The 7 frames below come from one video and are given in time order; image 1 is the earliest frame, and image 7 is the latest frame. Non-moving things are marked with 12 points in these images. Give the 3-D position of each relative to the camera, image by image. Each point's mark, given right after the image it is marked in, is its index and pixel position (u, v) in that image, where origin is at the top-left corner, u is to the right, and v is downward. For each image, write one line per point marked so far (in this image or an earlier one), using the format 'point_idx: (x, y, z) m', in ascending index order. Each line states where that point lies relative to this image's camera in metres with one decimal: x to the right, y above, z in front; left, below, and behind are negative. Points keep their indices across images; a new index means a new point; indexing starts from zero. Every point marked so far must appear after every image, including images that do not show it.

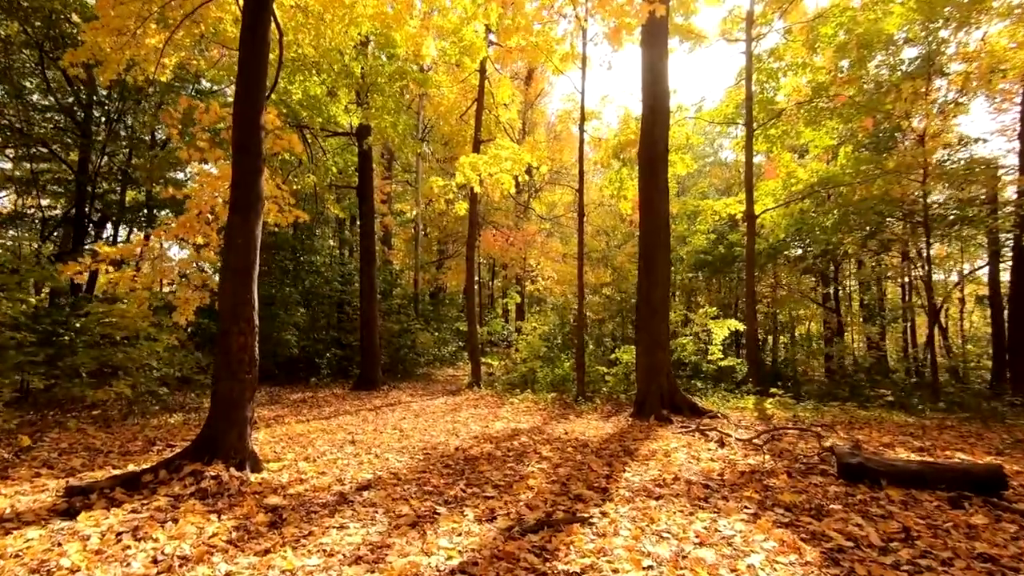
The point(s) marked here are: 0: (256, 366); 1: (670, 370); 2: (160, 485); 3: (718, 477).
0: (-2.3, -0.7, +4.5) m
1: (+2.6, -1.4, +8.4) m
2: (-2.6, -1.5, +3.8) m
3: (+1.8, -1.6, +4.4) m
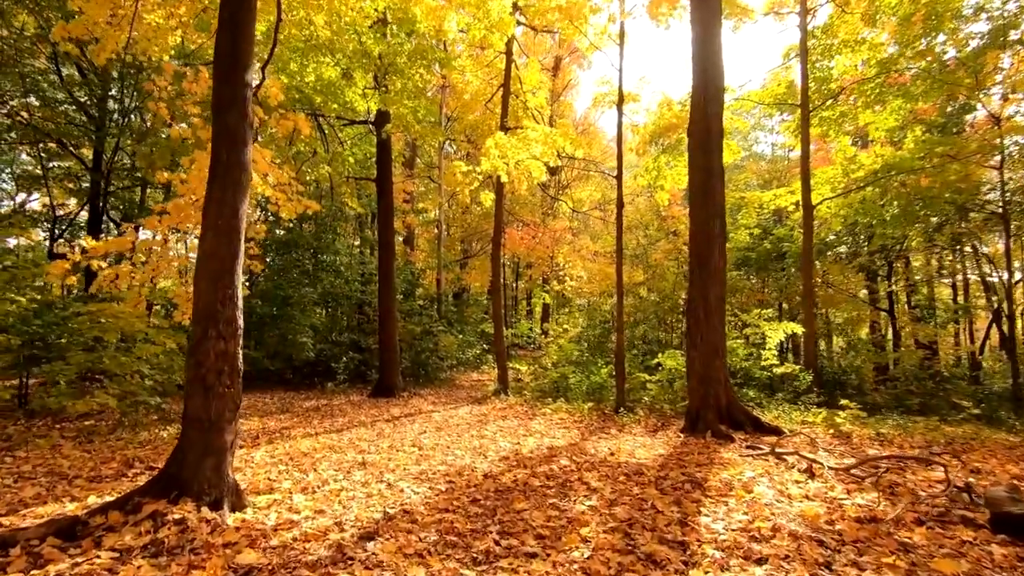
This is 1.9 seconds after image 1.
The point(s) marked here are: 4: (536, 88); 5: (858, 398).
0: (-2.0, -0.7, +3.7) m
1: (+3.1, -1.3, +7.3) m
2: (-2.4, -1.4, +2.9) m
3: (+2.1, -1.6, +3.3) m
4: (+0.6, +4.7, +11.9) m
5: (+7.3, -2.3, +10.6) m
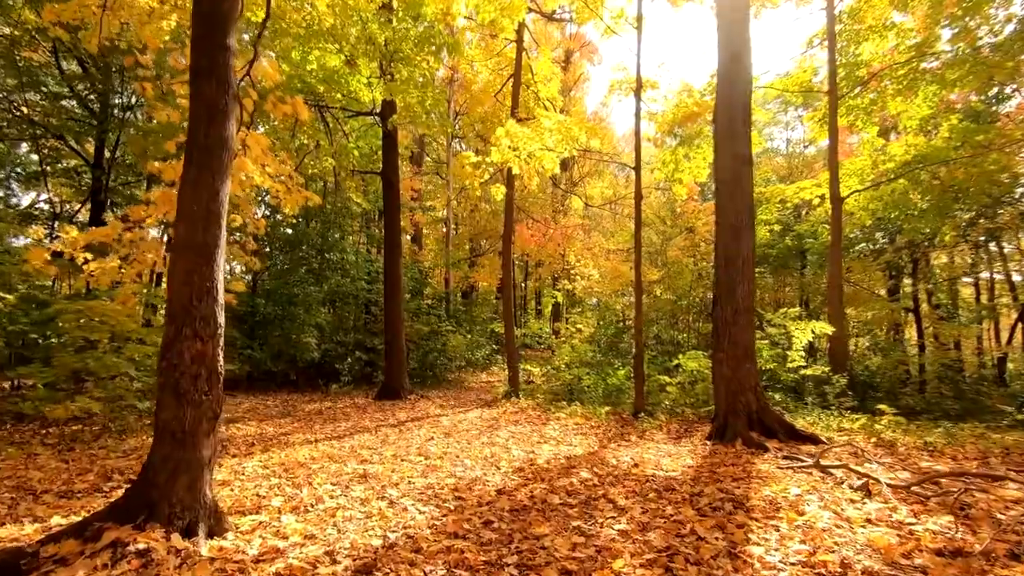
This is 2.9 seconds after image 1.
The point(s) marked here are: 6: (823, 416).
0: (-1.9, -0.6, +3.2) m
1: (+3.3, -1.3, +6.8) m
2: (-2.2, -1.4, +2.5) m
3: (+2.2, -1.5, +2.8) m
4: (+0.8, +4.8, +11.4) m
5: (+7.5, -2.3, +10.0) m
6: (+4.7, -1.9, +7.6) m
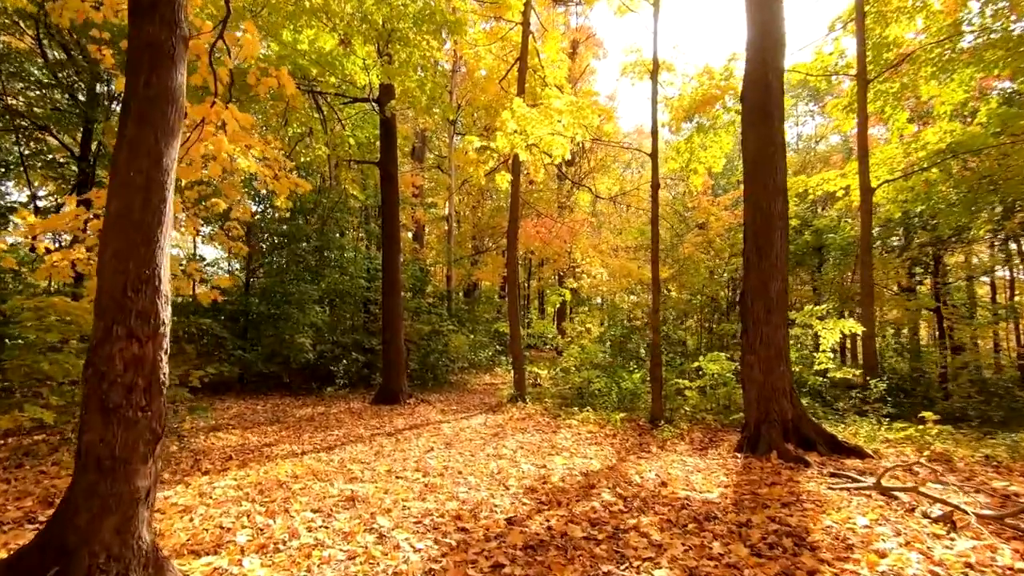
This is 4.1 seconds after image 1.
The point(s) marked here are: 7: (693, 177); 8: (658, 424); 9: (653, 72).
0: (-1.8, -0.6, +2.6) m
1: (+3.4, -1.2, +6.1) m
2: (-2.2, -1.3, +1.8) m
3: (+2.3, -1.5, +2.2) m
4: (+1.0, +4.8, +10.8) m
5: (+7.6, -2.2, +9.4) m
6: (+4.8, -1.9, +6.9) m
7: (+3.8, +2.3, +10.7) m
8: (+2.2, -2.1, +7.7) m
9: (+2.6, +4.0, +9.2) m
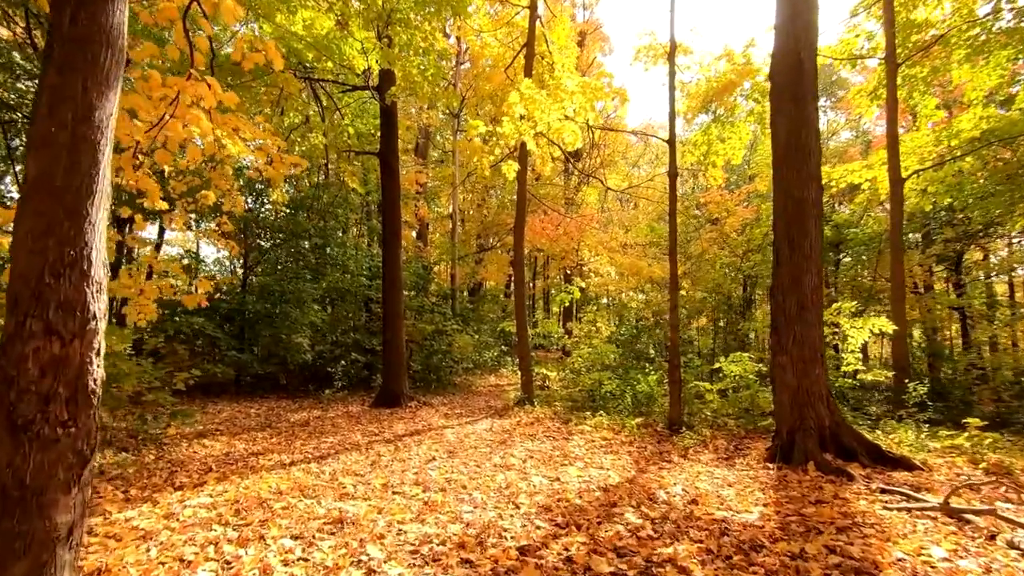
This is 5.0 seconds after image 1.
0: (-1.7, -0.5, +2.1) m
1: (+3.5, -1.2, +5.6) m
2: (-2.1, -1.3, +1.3) m
3: (+2.4, -1.4, +1.6) m
4: (+1.1, +4.9, +10.2) m
5: (+7.8, -2.1, +8.8) m
6: (+4.9, -1.8, +6.3) m
7: (+4.0, +2.4, +10.1) m
8: (+2.3, -2.0, +7.1) m
9: (+2.7, +4.0, +8.7) m
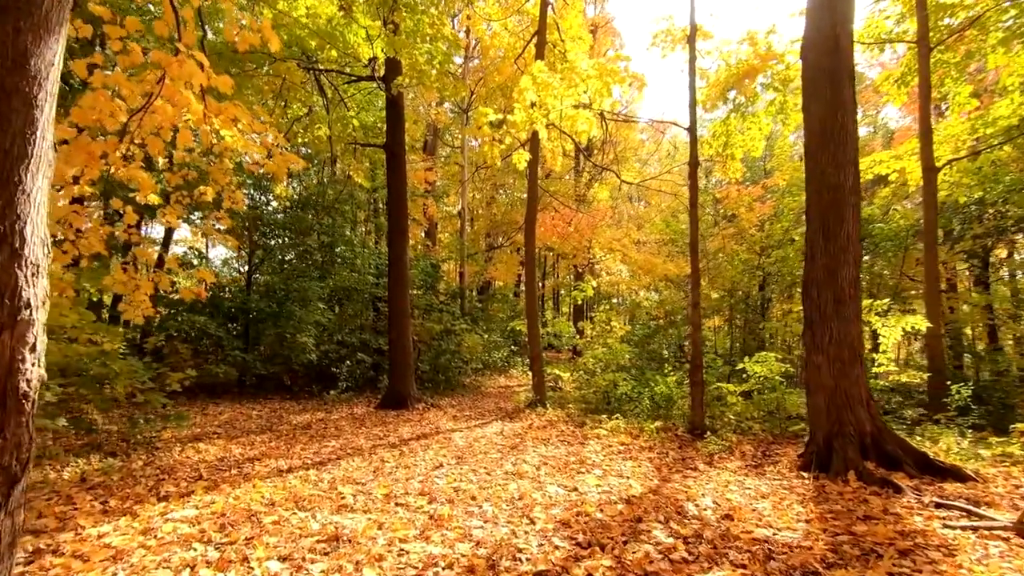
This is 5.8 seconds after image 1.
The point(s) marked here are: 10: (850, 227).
0: (-1.6, -0.4, +1.7) m
1: (+3.6, -1.1, +5.1) m
2: (-2.0, -1.2, +1.0) m
3: (+2.4, -1.3, +1.2) m
4: (+1.3, +4.9, +9.8) m
5: (+8.0, -2.1, +8.2) m
6: (+5.0, -1.7, +5.9) m
7: (+4.2, +2.5, +9.7) m
8: (+2.5, -1.9, +6.7) m
9: (+2.9, +4.1, +8.3) m
10: (+3.5, +0.6, +5.2) m
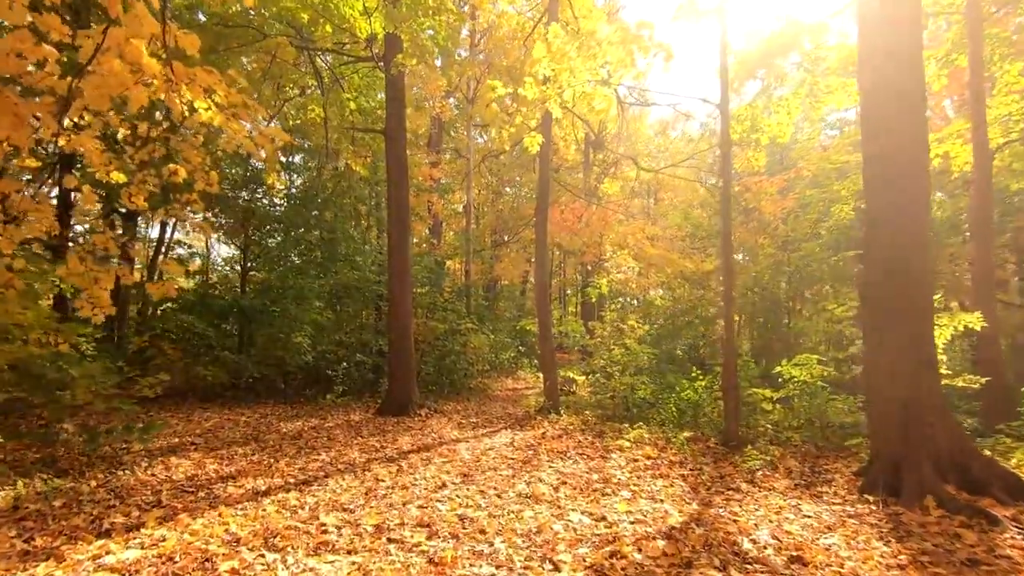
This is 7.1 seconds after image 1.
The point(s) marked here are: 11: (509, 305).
0: (-1.5, -0.4, +1.0) m
1: (+3.8, -1.0, +4.4) m
2: (-2.0, -1.1, +0.3) m
3: (+2.5, -1.3, +0.5) m
4: (+1.5, +5.0, +9.1) m
5: (+8.1, -2.0, +7.4) m
6: (+5.2, -1.7, +5.1) m
7: (+4.3, +2.5, +8.9) m
8: (+2.6, -1.9, +6.0) m
9: (+3.0, +4.1, +7.5) m
10: (+3.7, +0.7, +4.5) m
11: (-0.1, -0.5, +15.6) m
